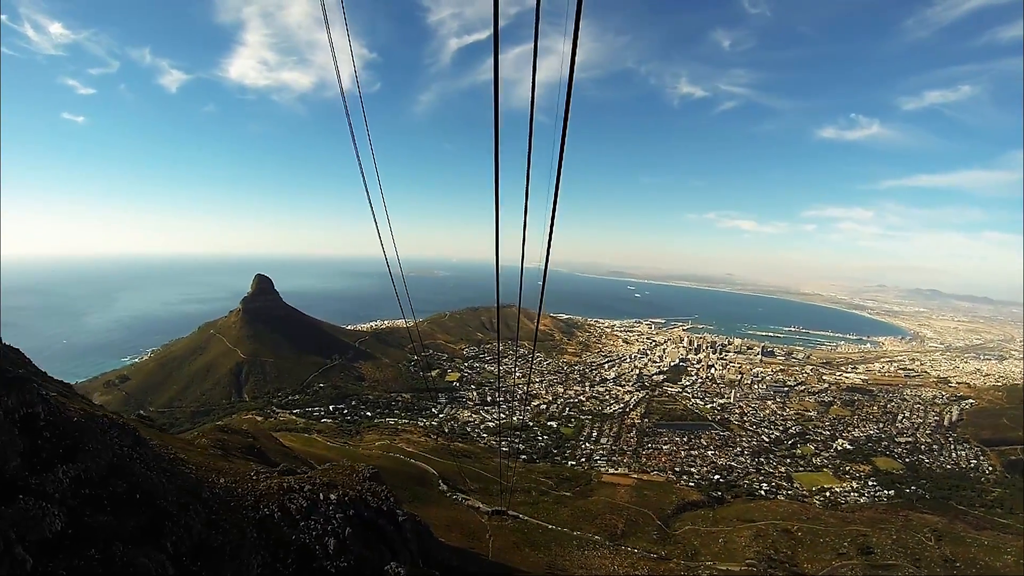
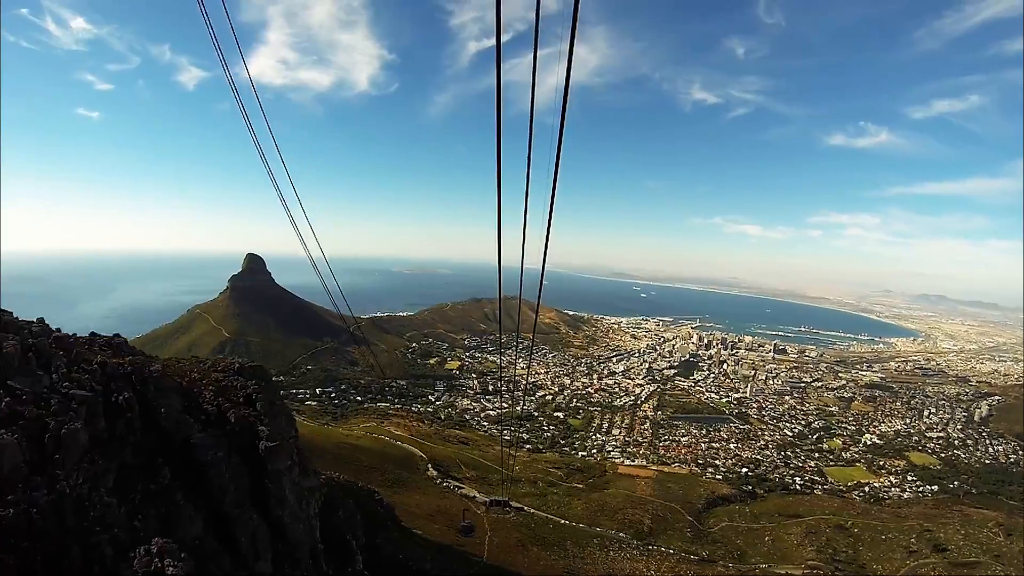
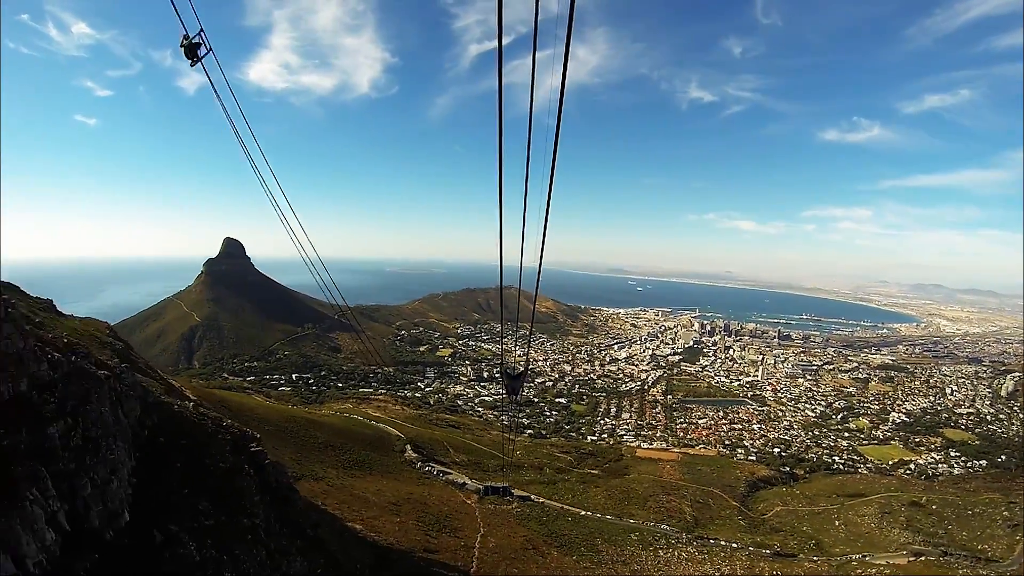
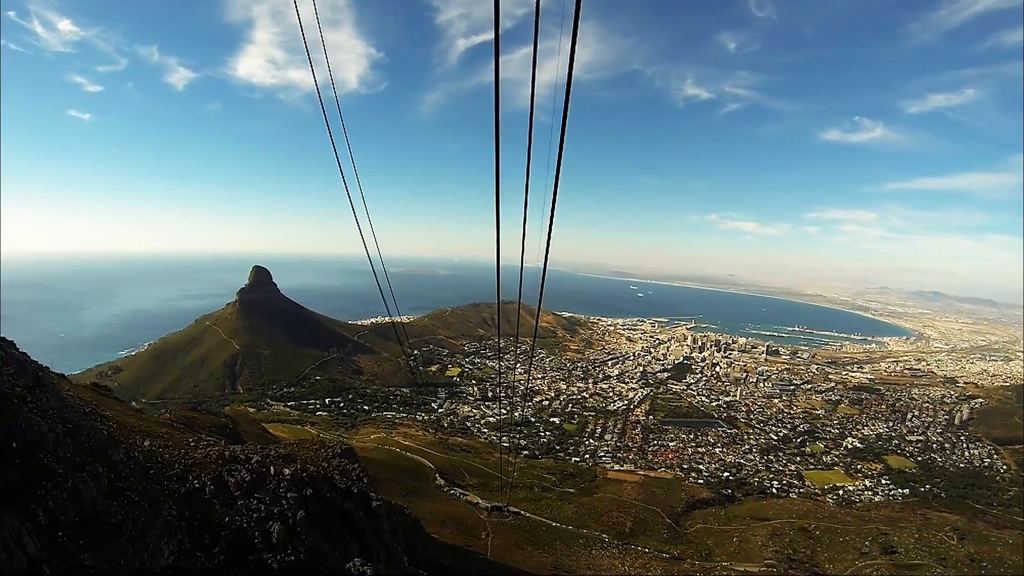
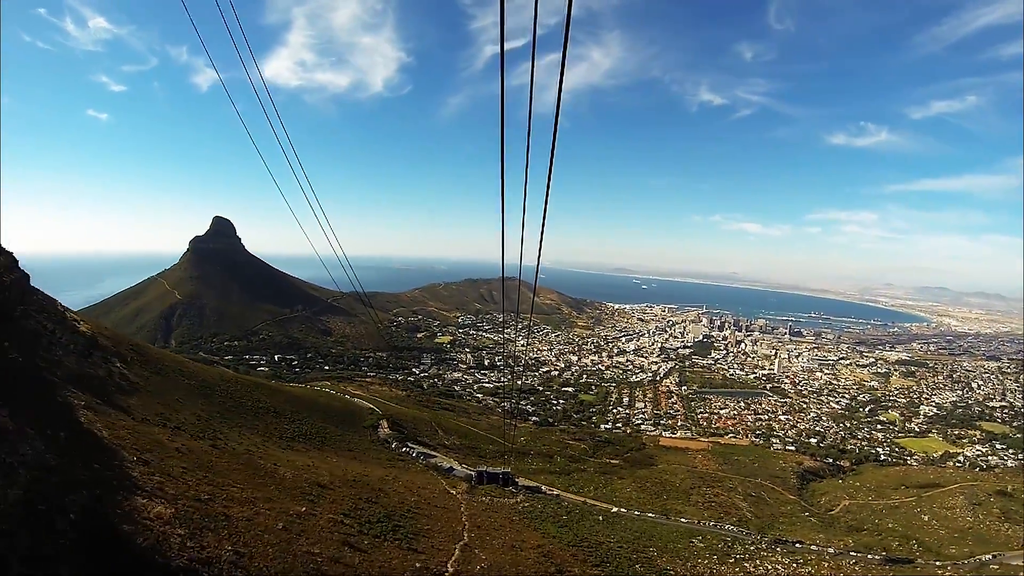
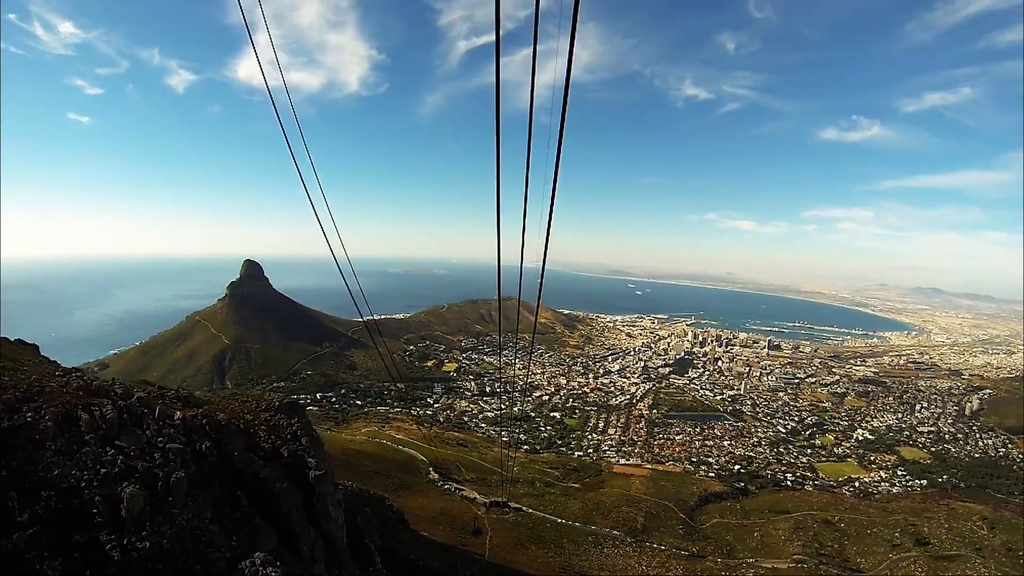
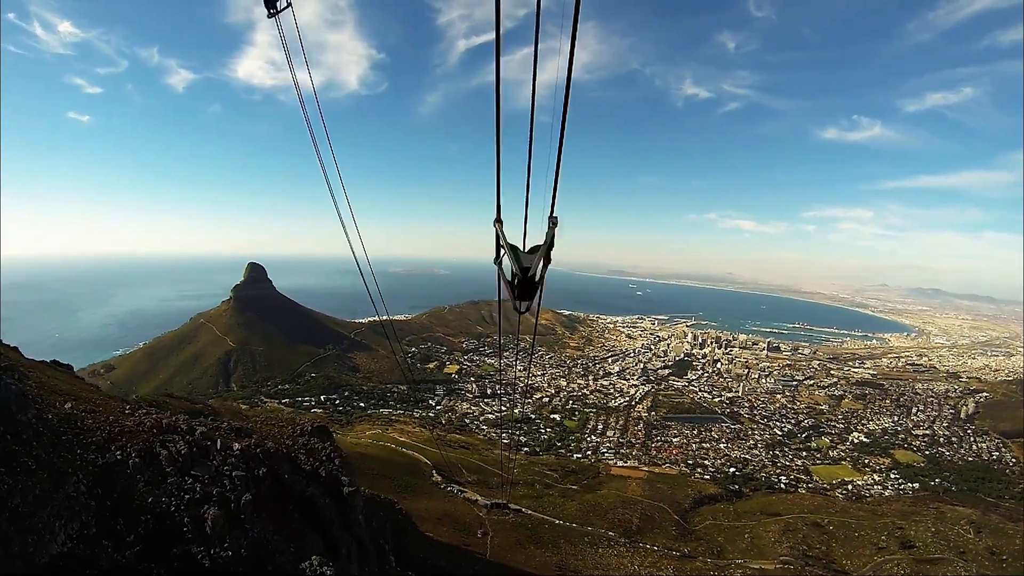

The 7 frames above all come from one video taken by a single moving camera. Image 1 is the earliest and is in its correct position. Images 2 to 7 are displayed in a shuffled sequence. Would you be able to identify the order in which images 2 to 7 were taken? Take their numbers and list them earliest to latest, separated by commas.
4, 7, 6, 2, 3, 5
